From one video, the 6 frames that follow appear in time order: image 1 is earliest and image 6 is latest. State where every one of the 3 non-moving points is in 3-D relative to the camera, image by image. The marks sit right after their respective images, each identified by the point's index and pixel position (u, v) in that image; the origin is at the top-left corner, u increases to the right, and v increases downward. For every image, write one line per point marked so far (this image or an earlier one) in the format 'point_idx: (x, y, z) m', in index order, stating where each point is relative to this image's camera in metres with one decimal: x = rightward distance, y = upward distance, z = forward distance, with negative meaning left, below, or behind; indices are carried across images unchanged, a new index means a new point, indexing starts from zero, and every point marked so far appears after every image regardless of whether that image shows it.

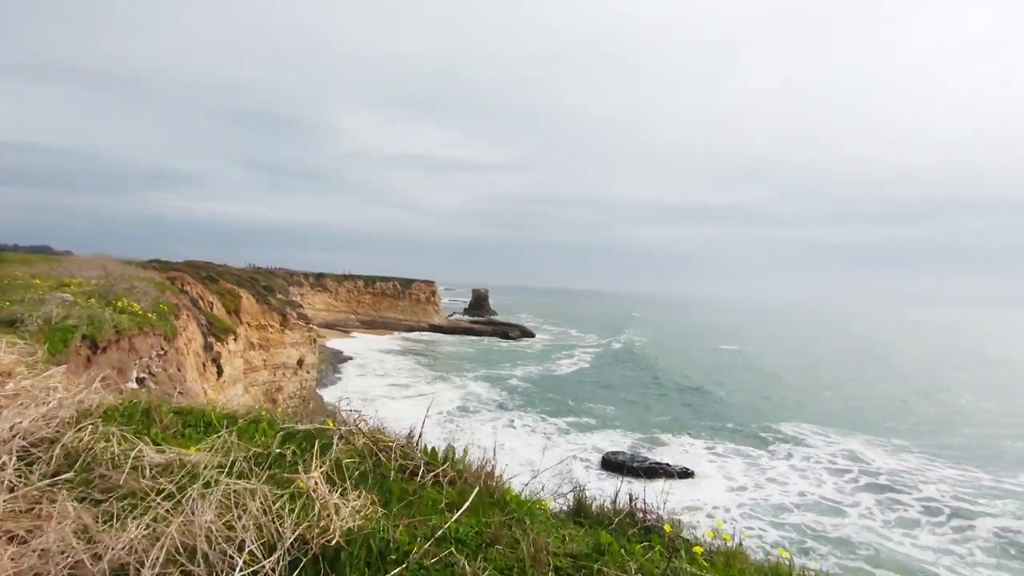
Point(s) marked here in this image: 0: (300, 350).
0: (-6.2, -1.9, +16.1) m
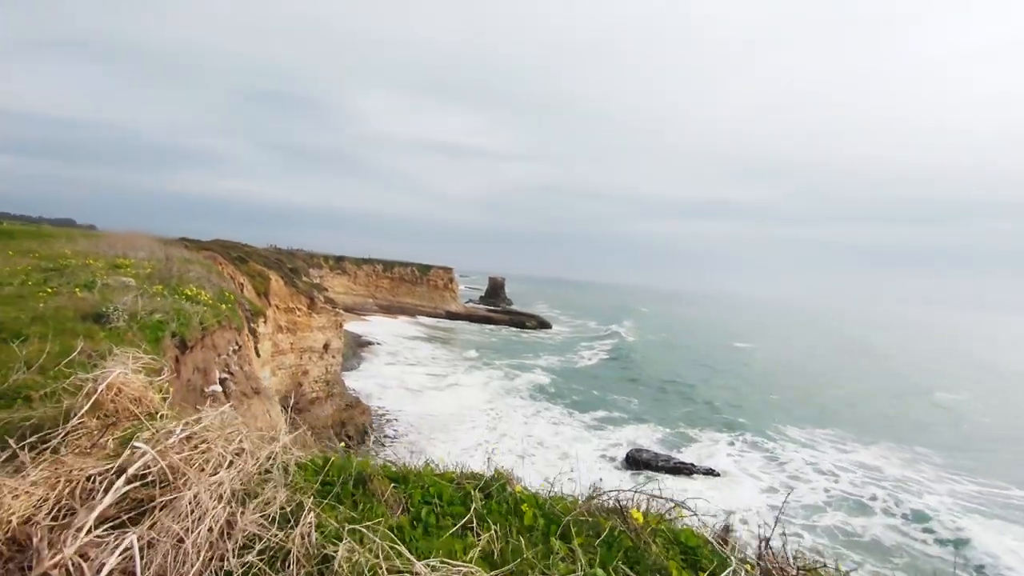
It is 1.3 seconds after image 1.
0: (-5.4, -1.4, +15.9) m
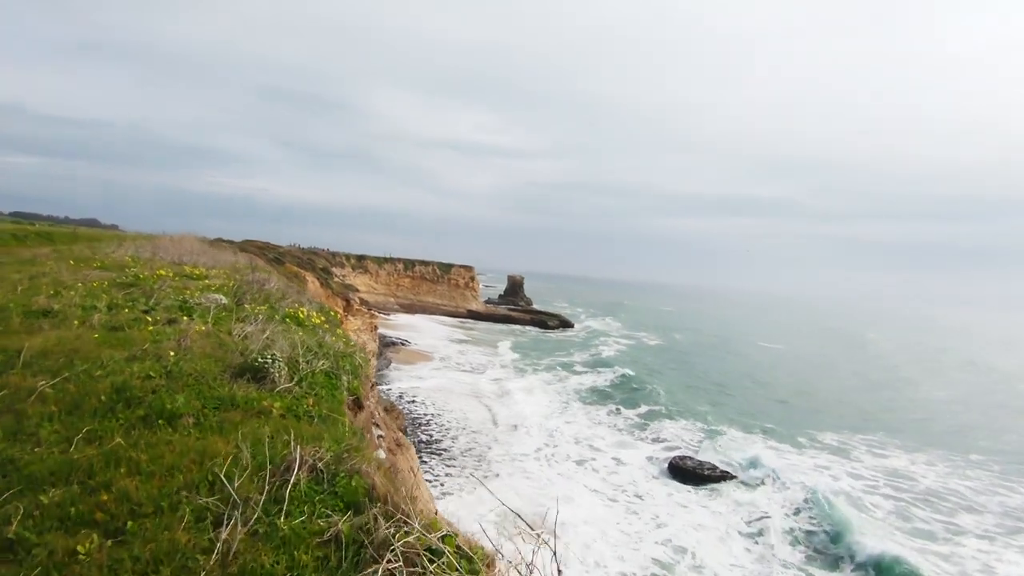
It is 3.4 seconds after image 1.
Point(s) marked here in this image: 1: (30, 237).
0: (-4.2, -1.4, +15.5) m
1: (-8.4, +0.9, +9.6) m
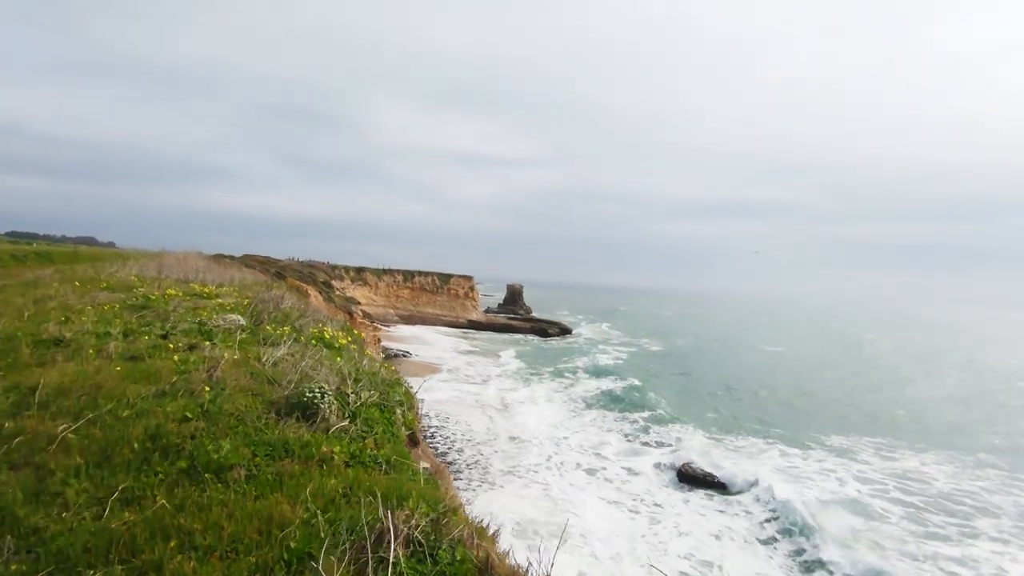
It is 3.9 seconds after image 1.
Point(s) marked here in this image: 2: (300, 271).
0: (-4.1, -1.8, +15.3) m
1: (-8.3, +0.5, +9.4) m
2: (-7.6, +0.6, +19.8) m
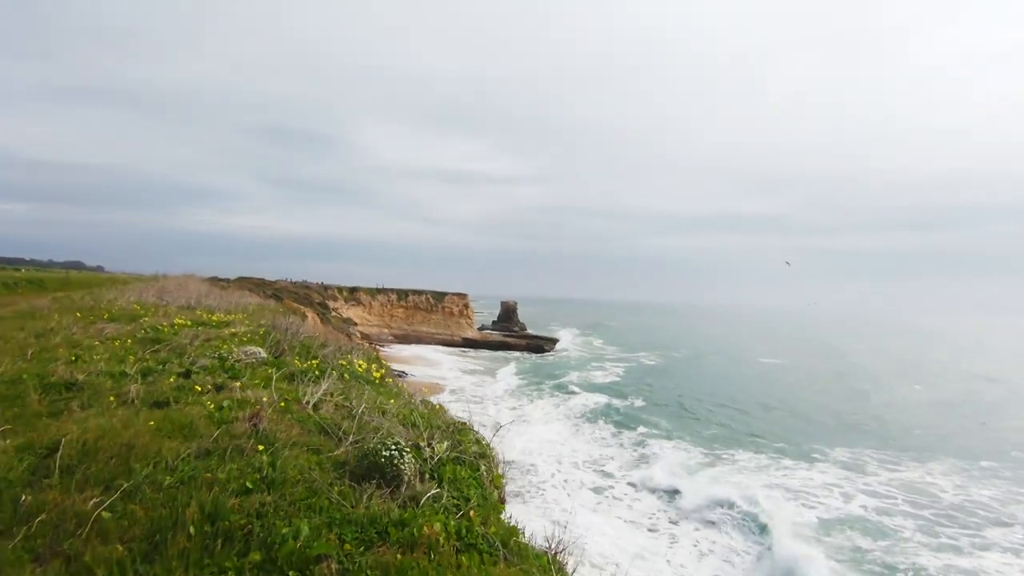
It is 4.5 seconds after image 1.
0: (-4.0, -2.4, +15.0) m
1: (-8.2, +0.1, +9.1) m
2: (-7.7, -0.2, +19.5) m
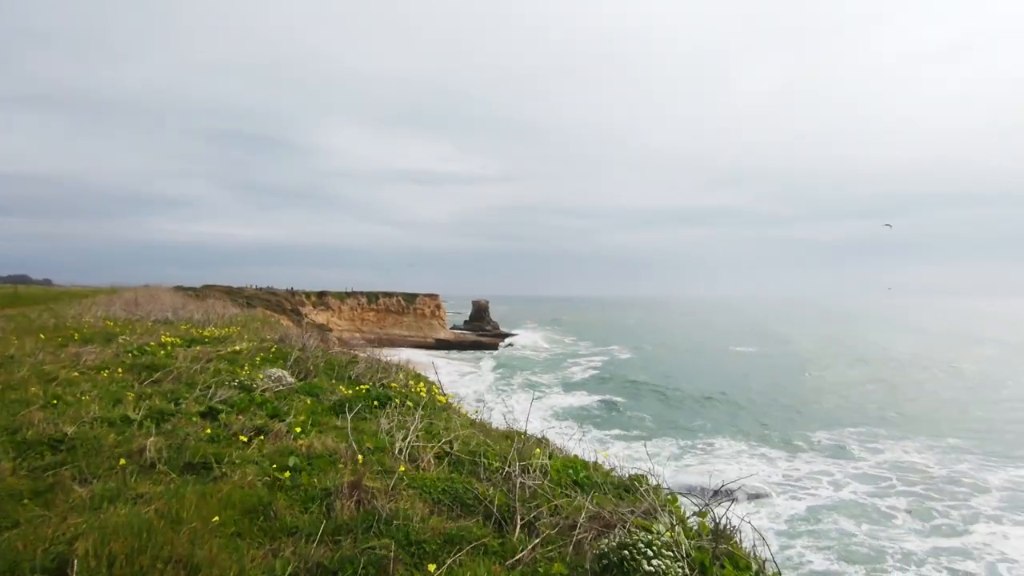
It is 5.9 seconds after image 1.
0: (-4.4, -2.5, +14.4) m
1: (-8.3, -0.2, +8.3) m
2: (-8.4, -0.4, +18.7) m
